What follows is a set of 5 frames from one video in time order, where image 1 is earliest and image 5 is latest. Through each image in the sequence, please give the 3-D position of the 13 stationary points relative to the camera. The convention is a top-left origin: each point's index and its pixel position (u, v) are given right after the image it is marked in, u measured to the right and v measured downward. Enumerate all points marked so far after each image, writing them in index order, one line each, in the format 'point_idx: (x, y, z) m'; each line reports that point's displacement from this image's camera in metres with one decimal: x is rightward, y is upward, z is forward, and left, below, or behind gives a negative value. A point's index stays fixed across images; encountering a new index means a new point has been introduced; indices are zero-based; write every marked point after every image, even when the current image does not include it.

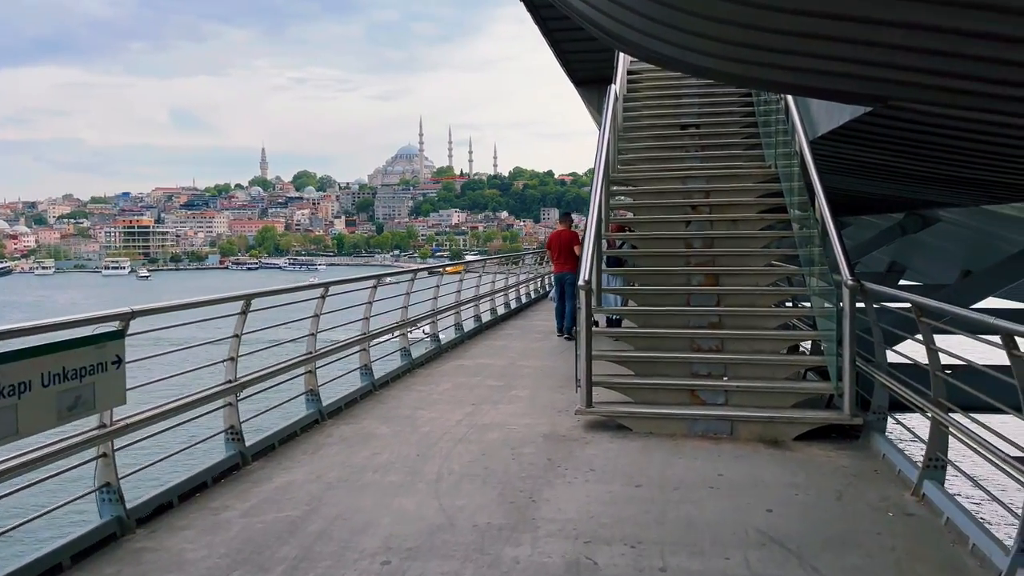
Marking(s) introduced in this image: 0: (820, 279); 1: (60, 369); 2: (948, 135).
0: (+2.4, +0.1, +5.9) m
1: (-1.9, -0.3, +3.3) m
2: (+3.7, +1.3, +6.5) m
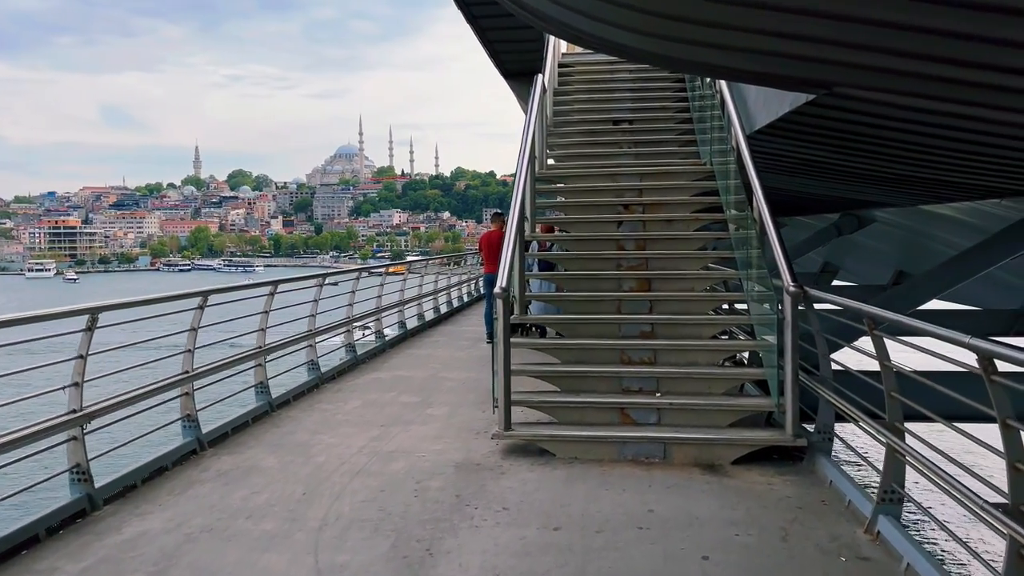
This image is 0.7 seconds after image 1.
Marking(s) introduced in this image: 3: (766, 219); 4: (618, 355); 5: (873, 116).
0: (+1.7, 0.0, +5.4) m
1: (-2.3, -0.4, +2.5) m
2: (+3.0, +1.2, +6.1) m
3: (+1.8, +0.5, +5.4) m
4: (+0.8, -0.5, +5.6) m
5: (+2.6, +1.3, +5.6) m
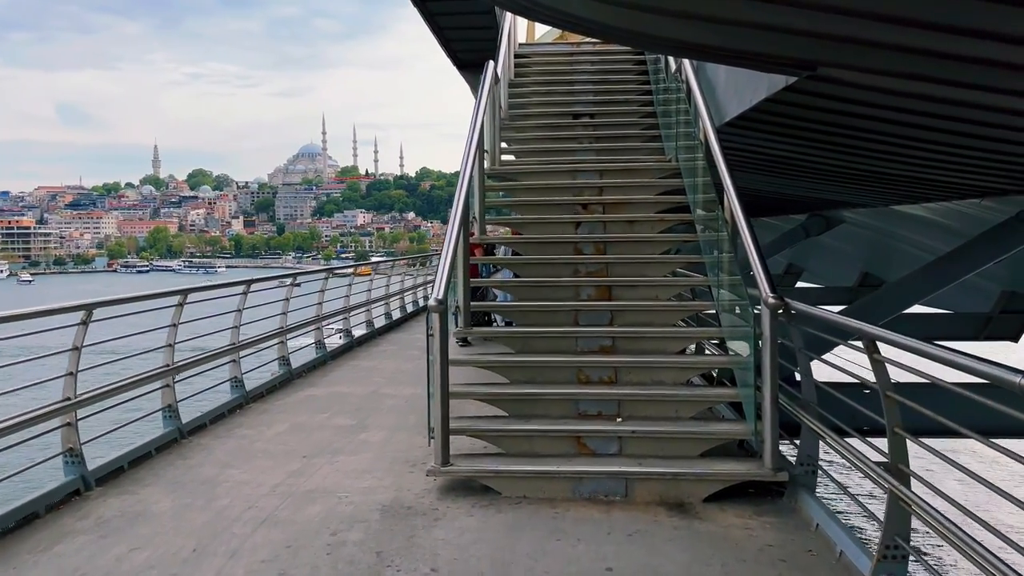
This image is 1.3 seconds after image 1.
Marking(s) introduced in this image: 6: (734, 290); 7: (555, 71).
0: (+1.4, 0.0, +4.8) m
1: (-2.6, -0.5, +1.7) m
2: (+2.6, +1.2, +5.6) m
3: (+1.4, +0.4, +4.8) m
4: (+0.4, -0.5, +4.9) m
5: (+2.2, +1.2, +5.1) m
6: (+1.4, 0.0, +4.8) m
7: (+0.5, +2.7, +9.8) m
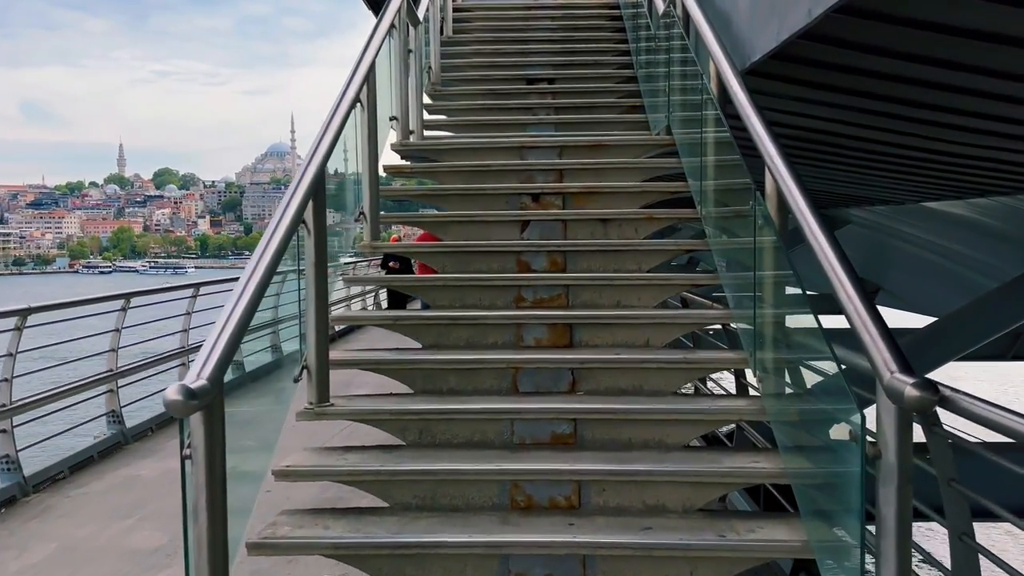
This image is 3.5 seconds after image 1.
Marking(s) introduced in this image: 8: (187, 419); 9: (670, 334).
0: (+1.0, -0.2, +2.7) m
1: (-2.9, -0.7, -0.5) m
2: (+2.1, +1.0, +3.5) m
3: (+1.0, +0.3, +2.7) m
4: (0.0, -0.7, +2.8) m
5: (+1.8, +1.0, +3.0) m
6: (+1.0, -0.2, +2.7) m
7: (-0.1, +2.6, +7.7) m
8: (-0.9, -0.3, +2.2) m
9: (+0.7, -0.2, +3.5) m
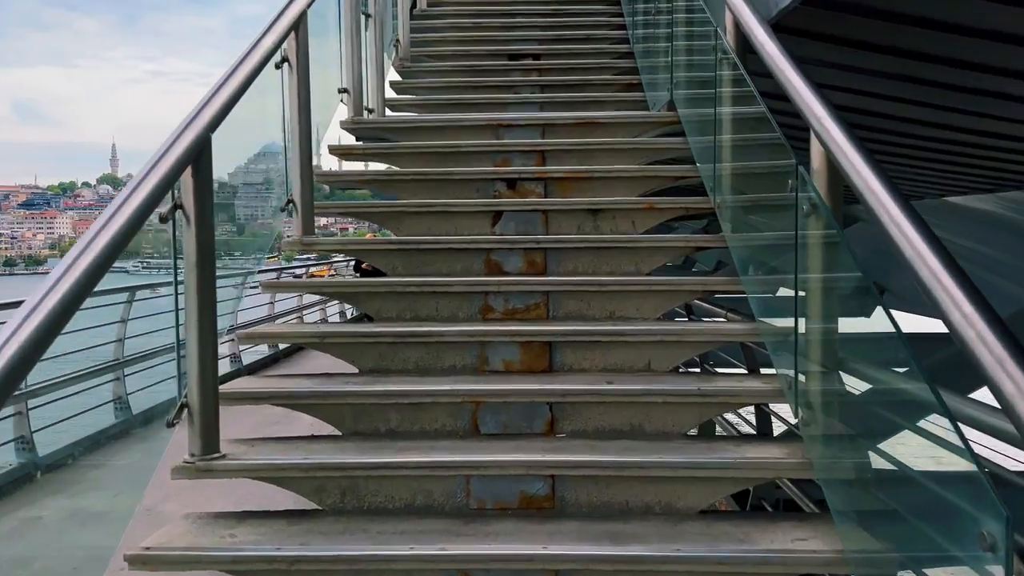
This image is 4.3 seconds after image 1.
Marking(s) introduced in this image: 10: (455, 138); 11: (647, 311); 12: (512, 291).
0: (+0.8, -0.2, +2.0) m
1: (-3.0, -0.7, -1.3) m
2: (+2.0, +1.0, +2.8) m
3: (+0.9, +0.2, +1.9) m
4: (-0.2, -0.7, +2.0) m
5: (+1.7, +1.0, +2.2) m
6: (+0.8, -0.2, +2.0) m
7: (-0.2, +2.5, +6.9) m
8: (-1.0, -0.4, +1.5) m
9: (+0.6, -0.2, +2.7) m
10: (-0.3, +0.8, +4.4) m
11: (+0.5, -0.1, +3.0) m
12: (0.0, 0.0, +3.0) m
